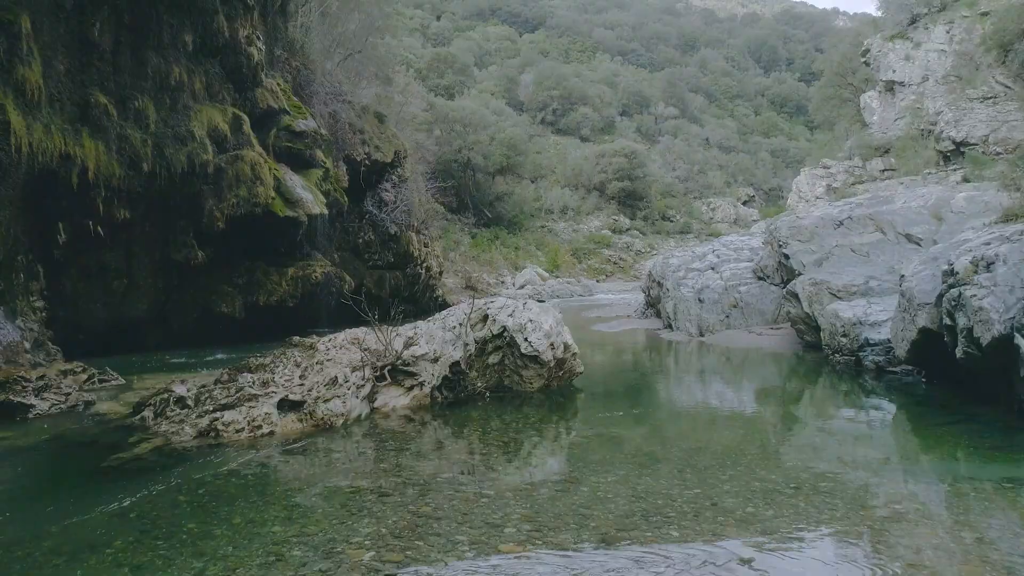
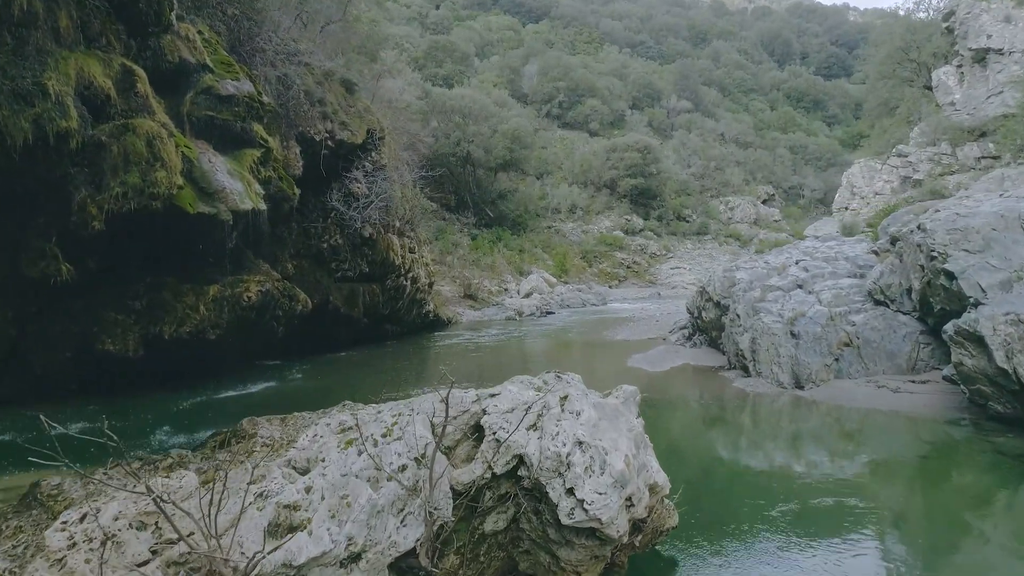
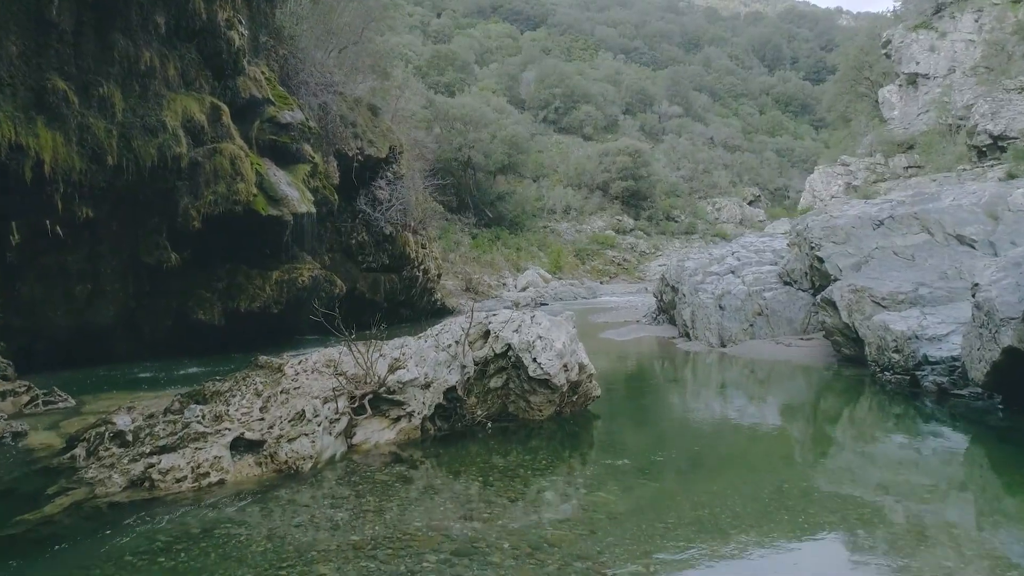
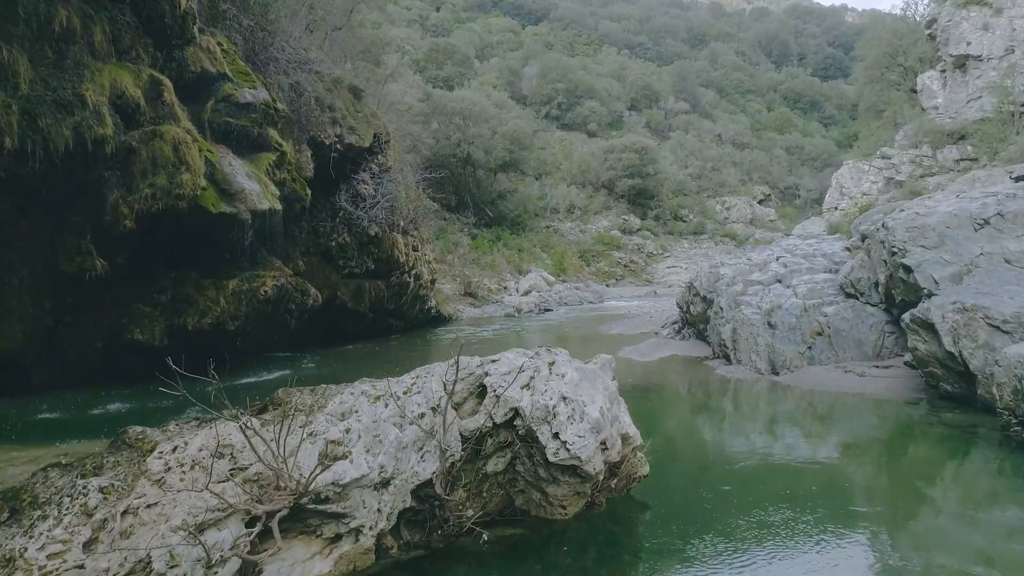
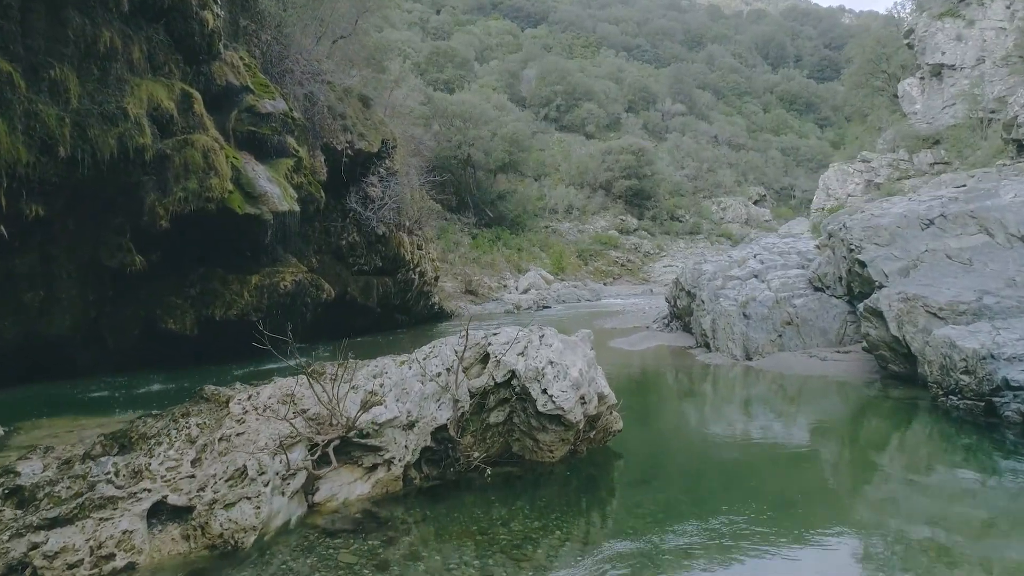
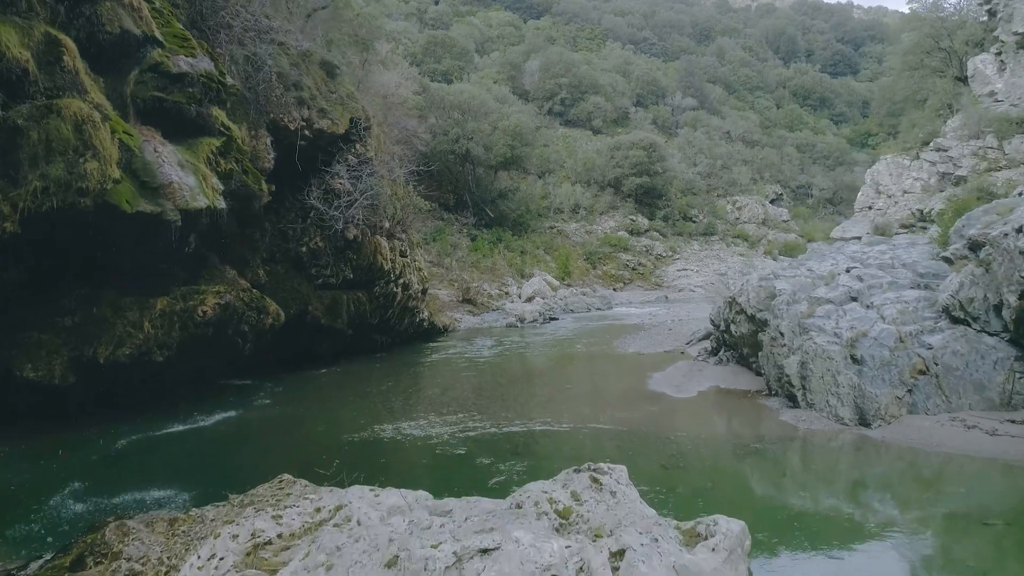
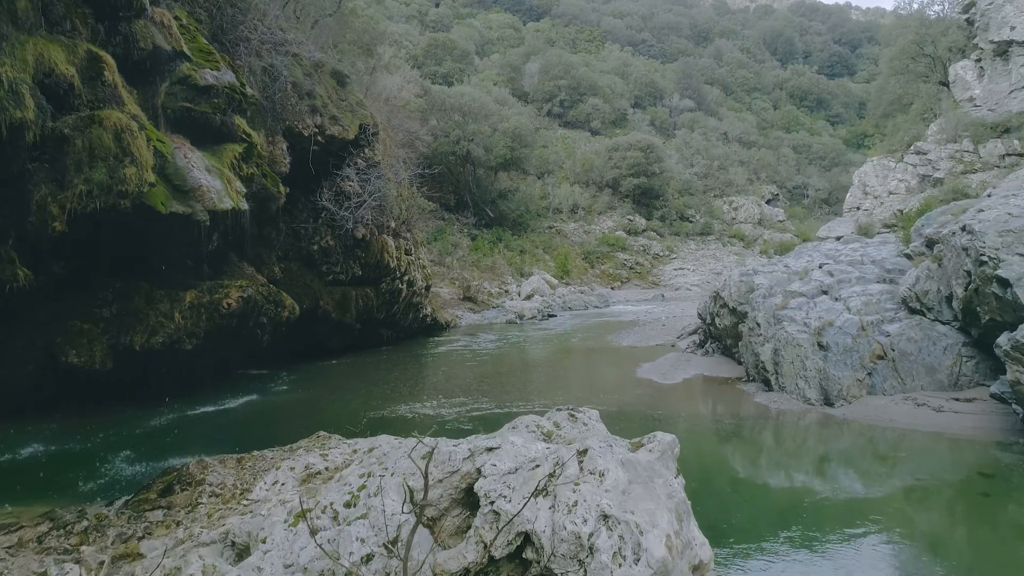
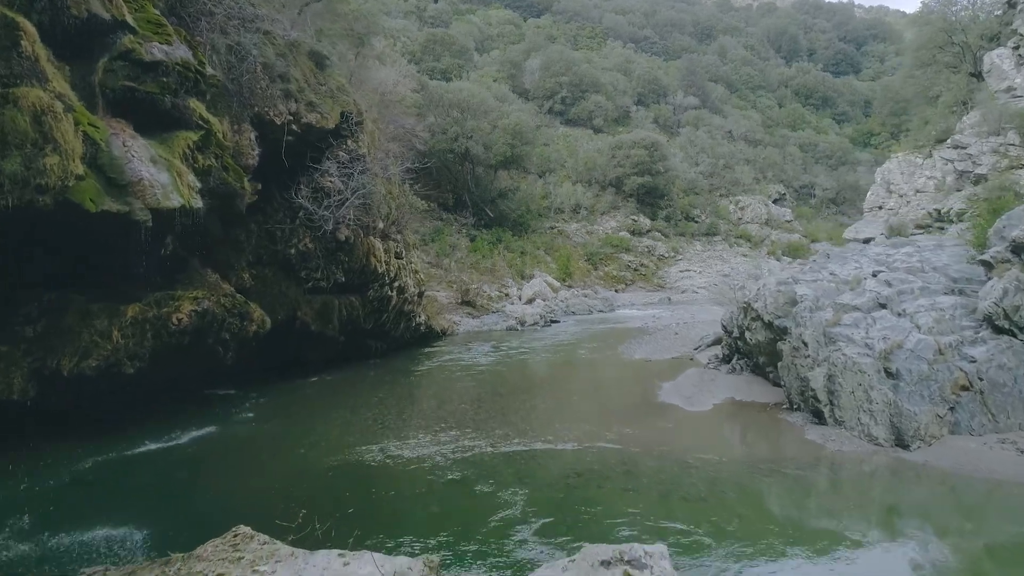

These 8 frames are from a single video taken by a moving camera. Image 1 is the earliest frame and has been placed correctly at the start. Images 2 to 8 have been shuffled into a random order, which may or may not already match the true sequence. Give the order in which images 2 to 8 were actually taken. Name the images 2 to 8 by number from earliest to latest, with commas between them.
3, 5, 4, 2, 7, 6, 8
